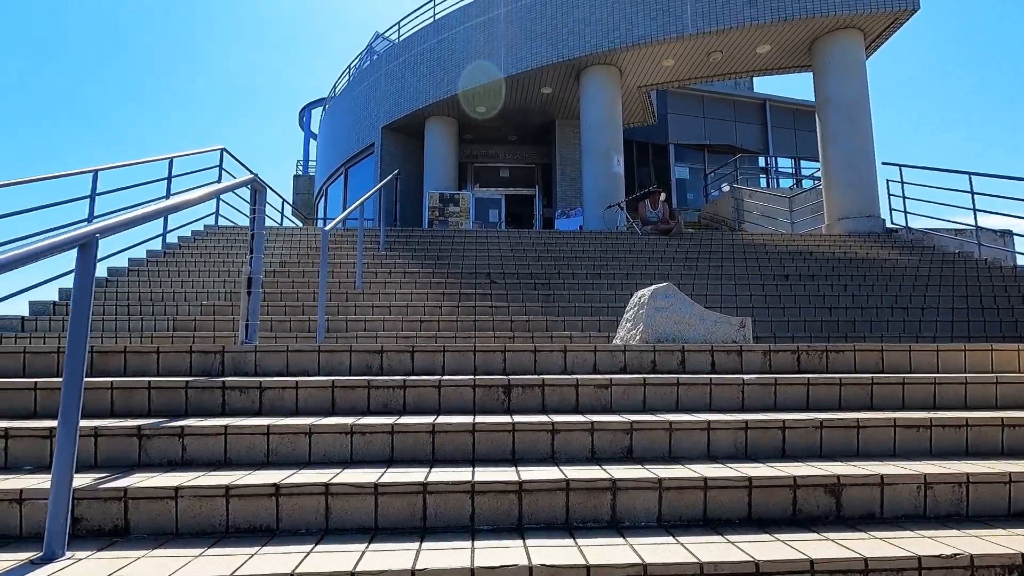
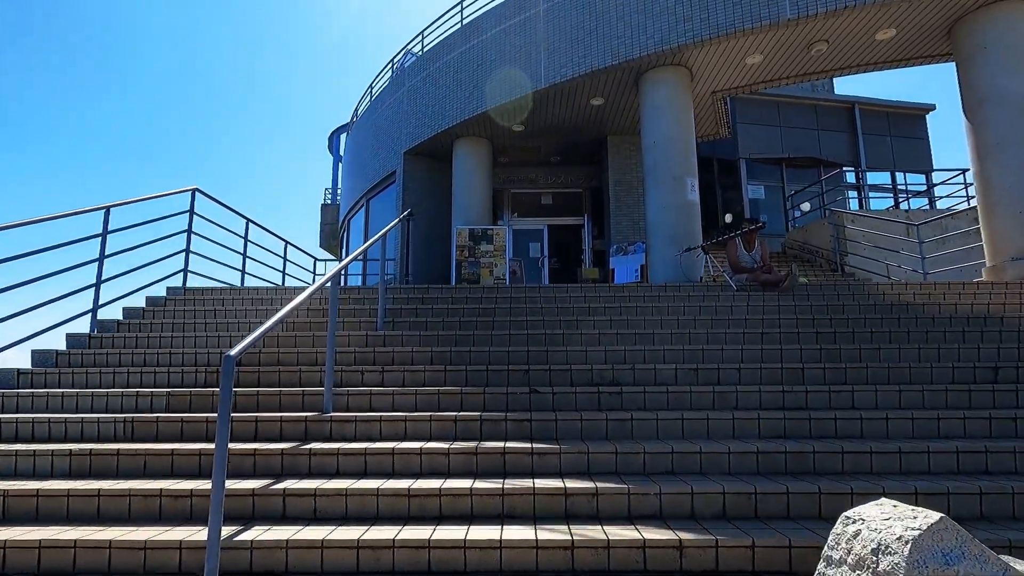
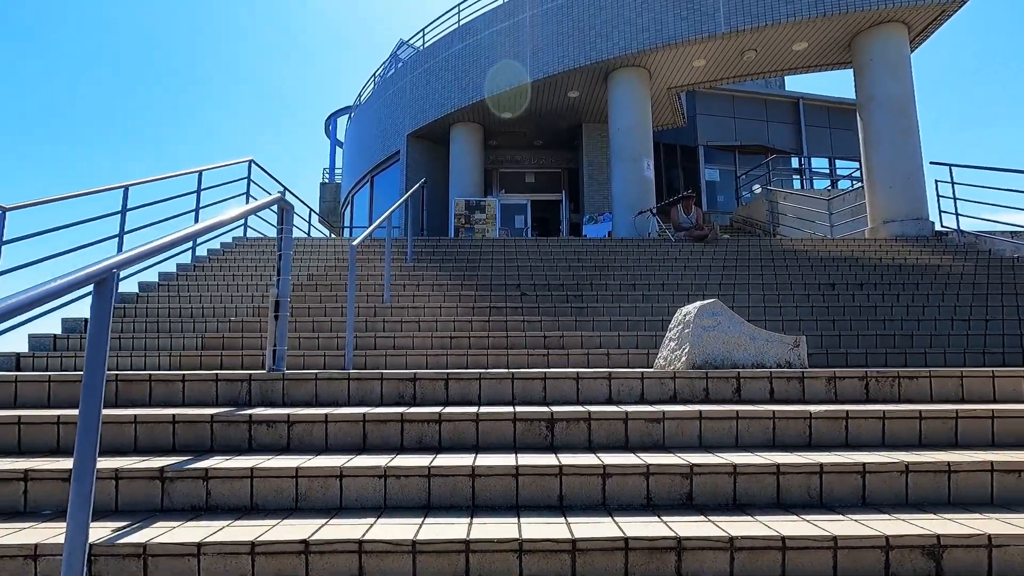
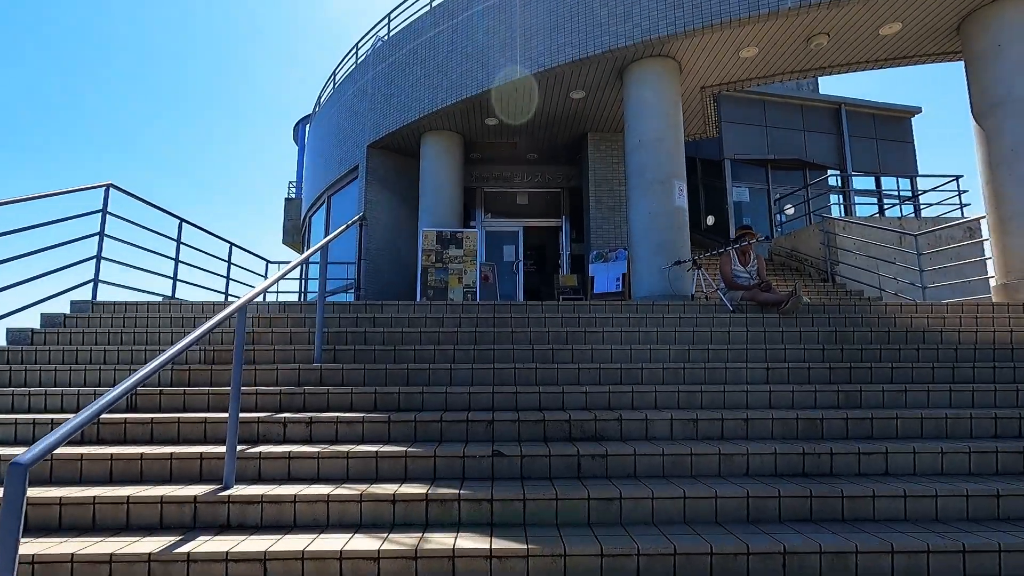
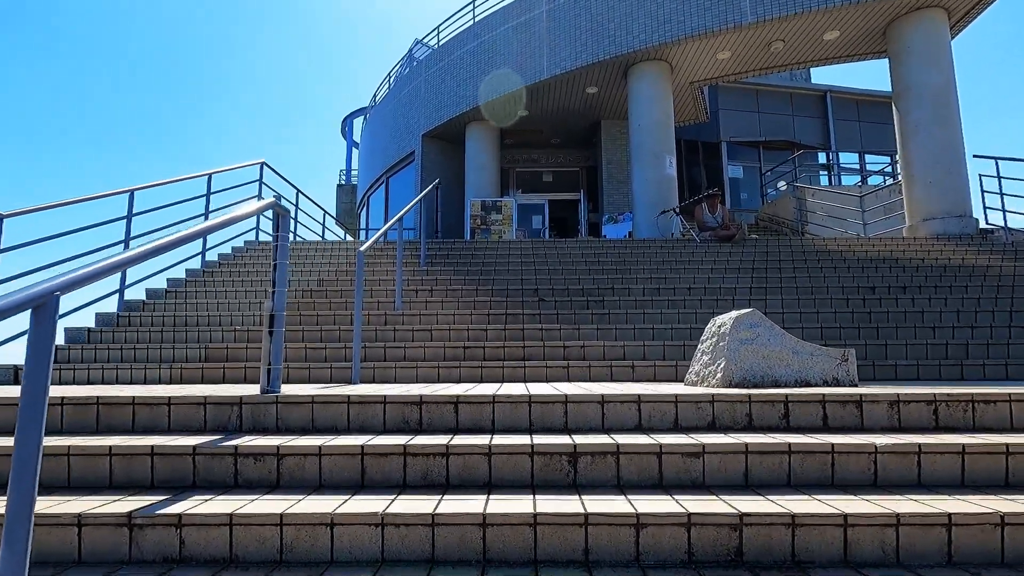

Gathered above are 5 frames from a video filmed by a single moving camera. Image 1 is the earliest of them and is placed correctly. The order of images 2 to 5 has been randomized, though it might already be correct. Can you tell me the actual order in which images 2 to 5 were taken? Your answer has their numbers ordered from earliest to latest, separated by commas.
3, 5, 2, 4
